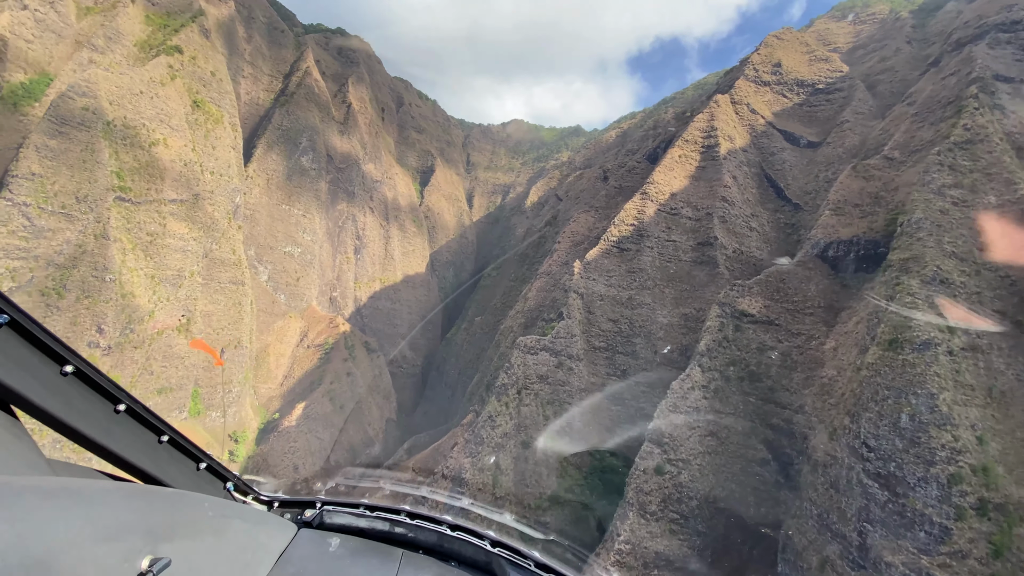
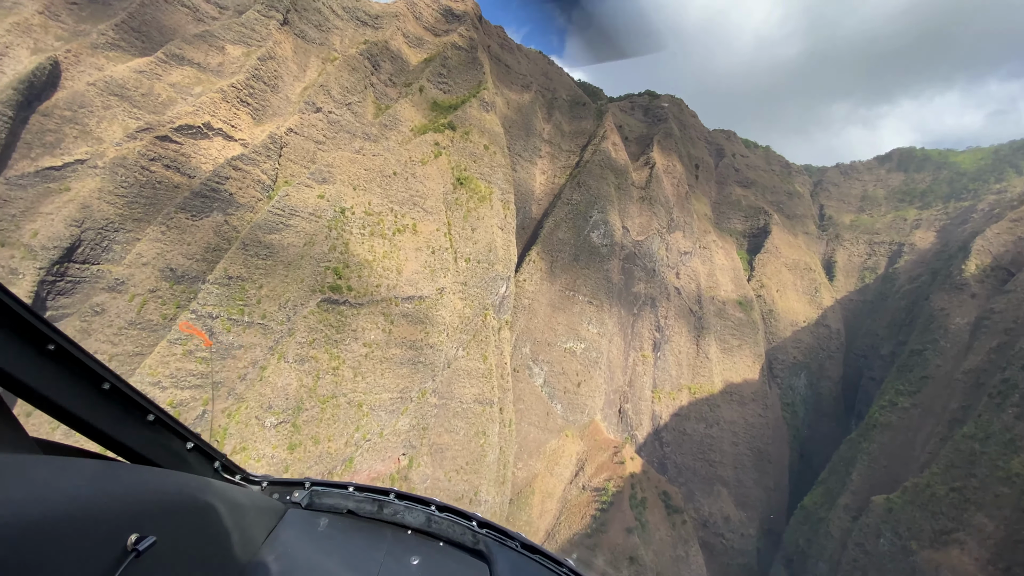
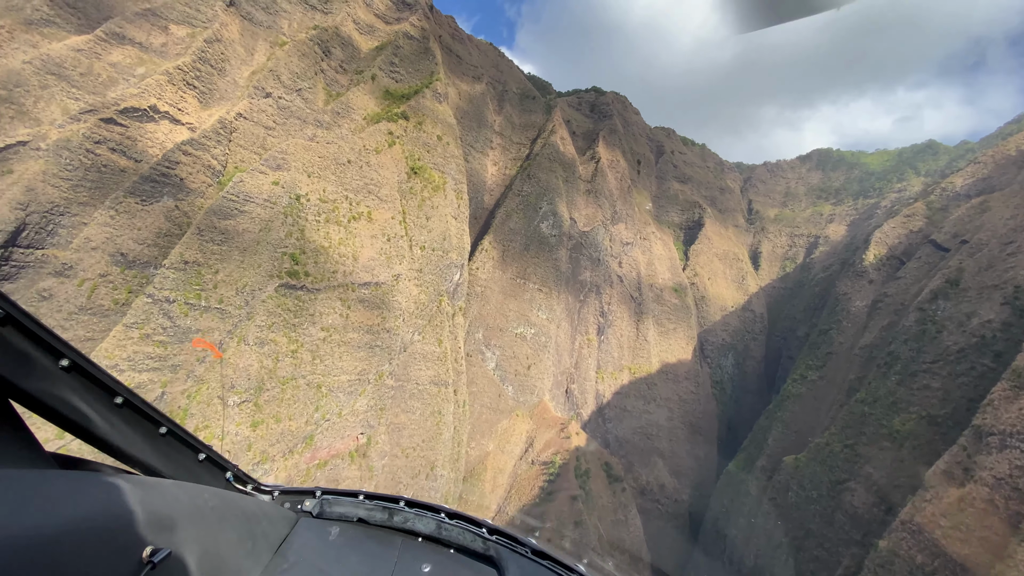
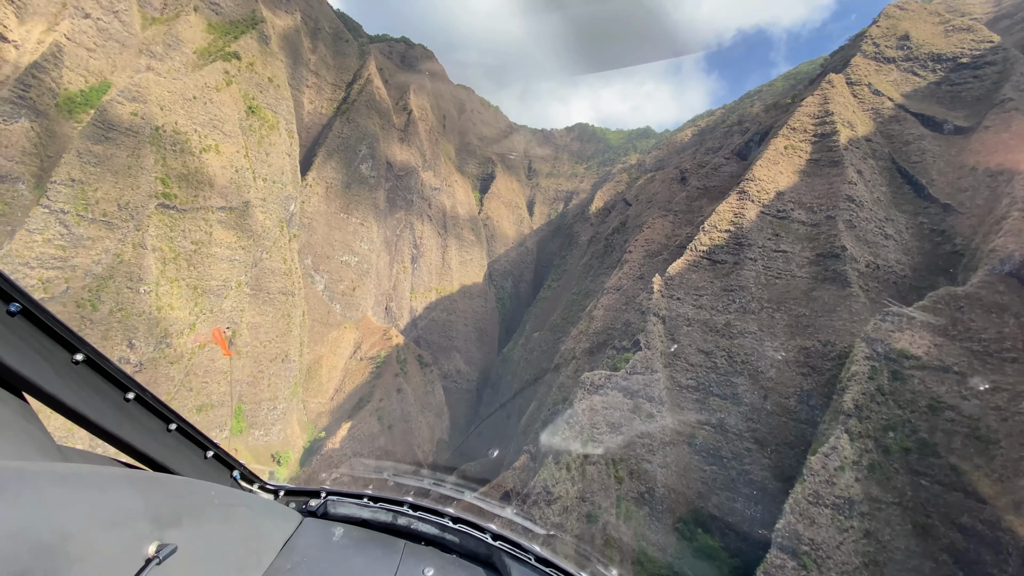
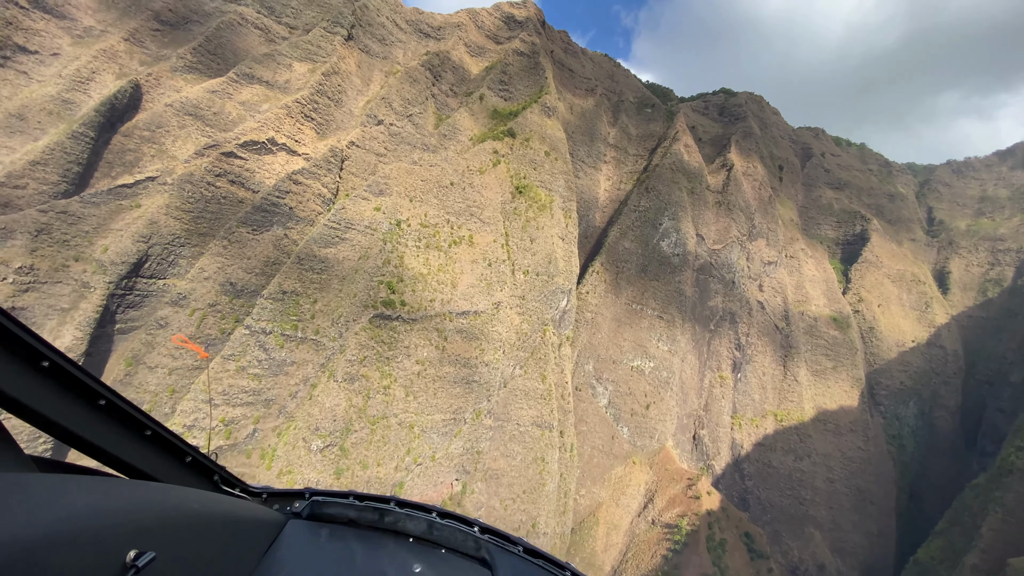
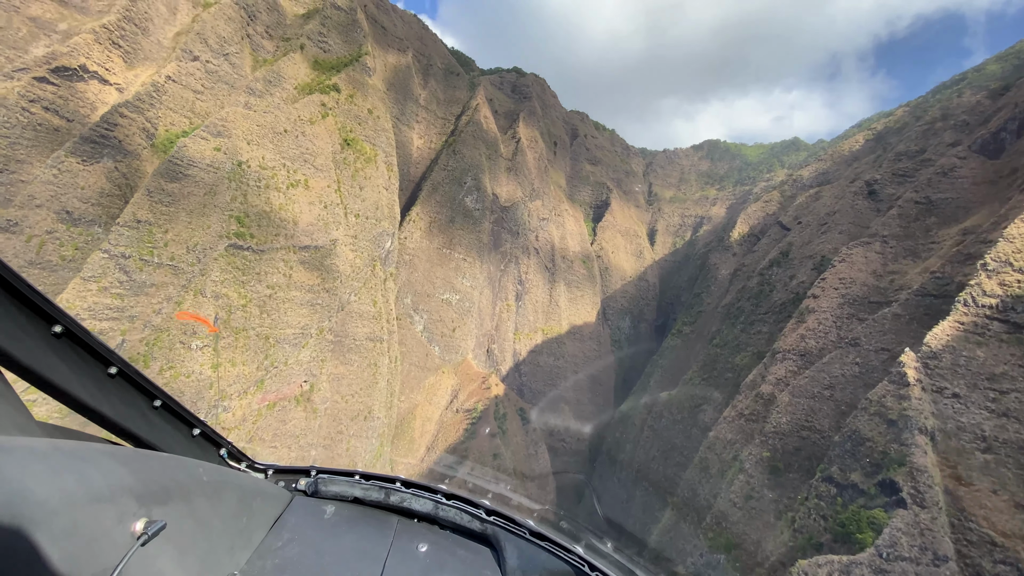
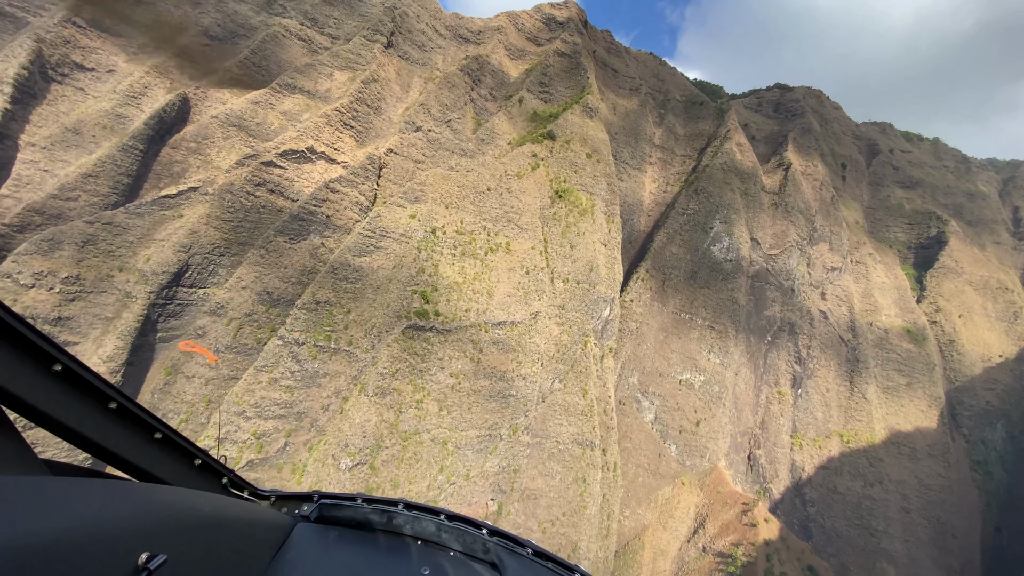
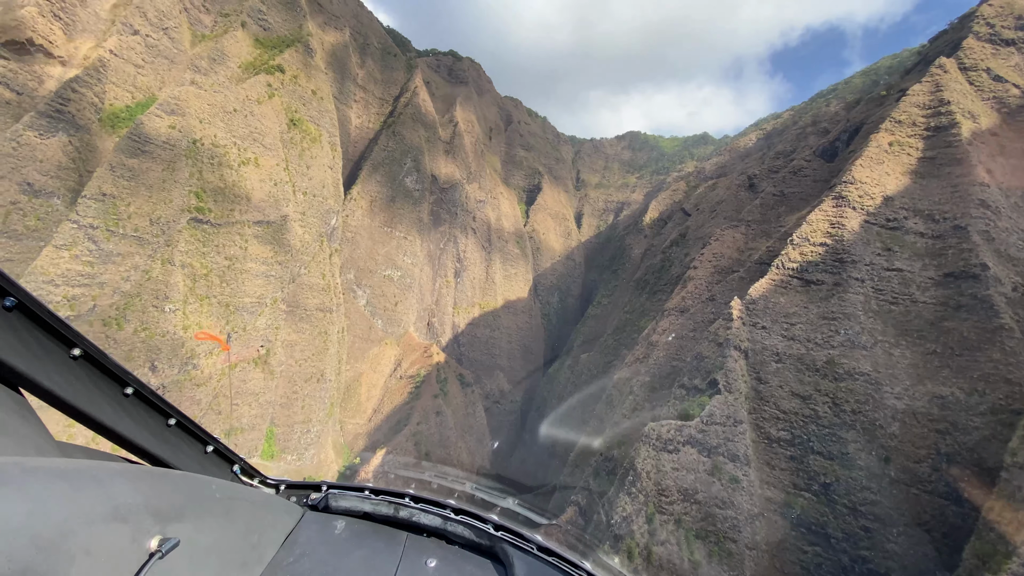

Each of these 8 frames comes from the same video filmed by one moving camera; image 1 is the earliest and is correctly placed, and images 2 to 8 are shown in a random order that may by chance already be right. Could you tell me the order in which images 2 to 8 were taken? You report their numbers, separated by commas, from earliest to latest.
4, 8, 6, 3, 2, 5, 7
